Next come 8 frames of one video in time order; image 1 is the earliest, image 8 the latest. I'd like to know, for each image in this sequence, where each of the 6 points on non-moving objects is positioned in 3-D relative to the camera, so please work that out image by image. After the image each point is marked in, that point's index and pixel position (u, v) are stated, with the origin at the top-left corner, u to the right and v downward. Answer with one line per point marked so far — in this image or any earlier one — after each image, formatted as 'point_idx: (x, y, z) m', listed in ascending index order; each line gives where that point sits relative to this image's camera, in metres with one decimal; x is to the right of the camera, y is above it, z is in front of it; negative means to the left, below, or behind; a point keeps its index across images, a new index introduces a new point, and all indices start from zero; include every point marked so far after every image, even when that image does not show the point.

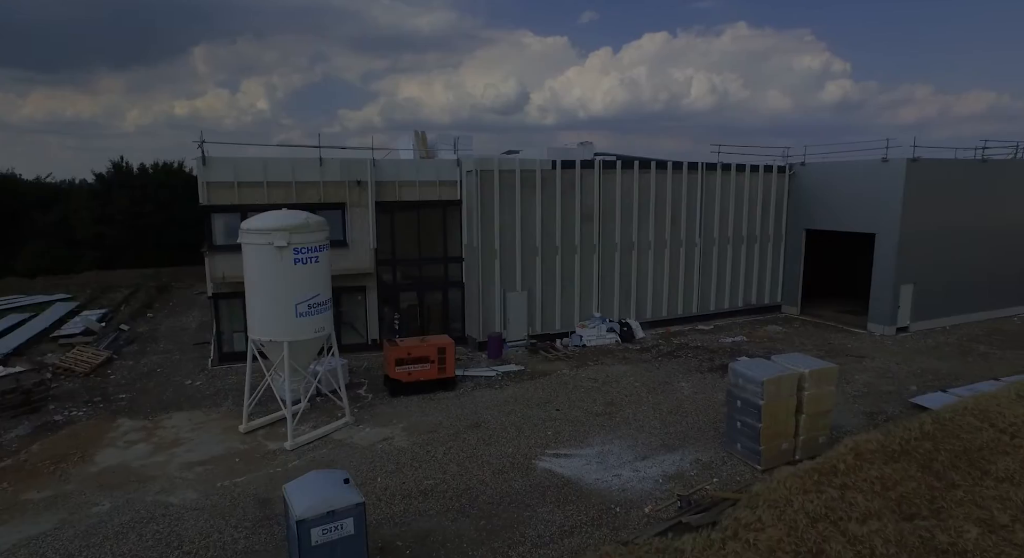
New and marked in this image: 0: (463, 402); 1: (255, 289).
0: (-1.0, -2.7, +13.5) m
1: (-4.6, -0.2, +11.2) m
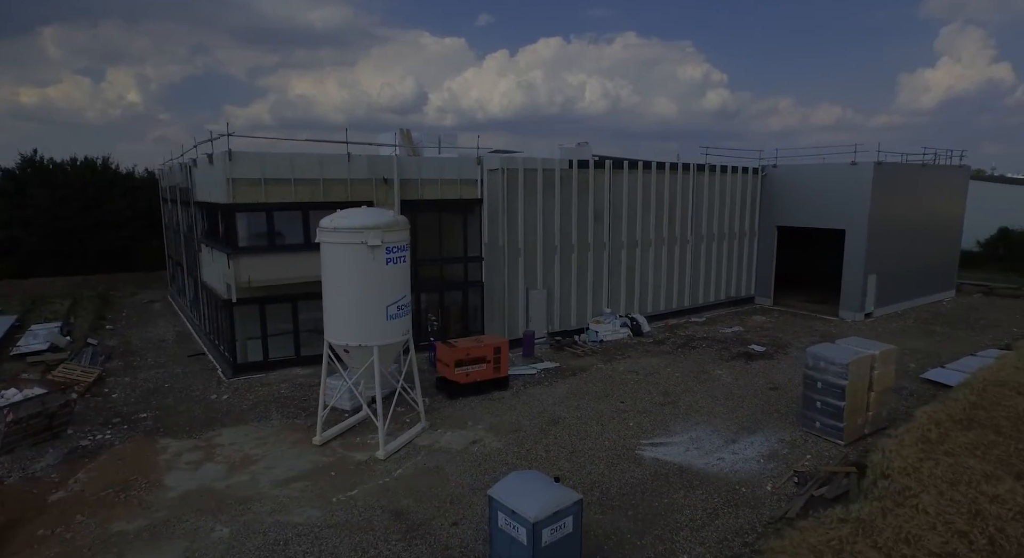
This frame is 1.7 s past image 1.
0: (+0.3, -2.7, +13.5) m
1: (-2.8, -0.2, +10.6) m
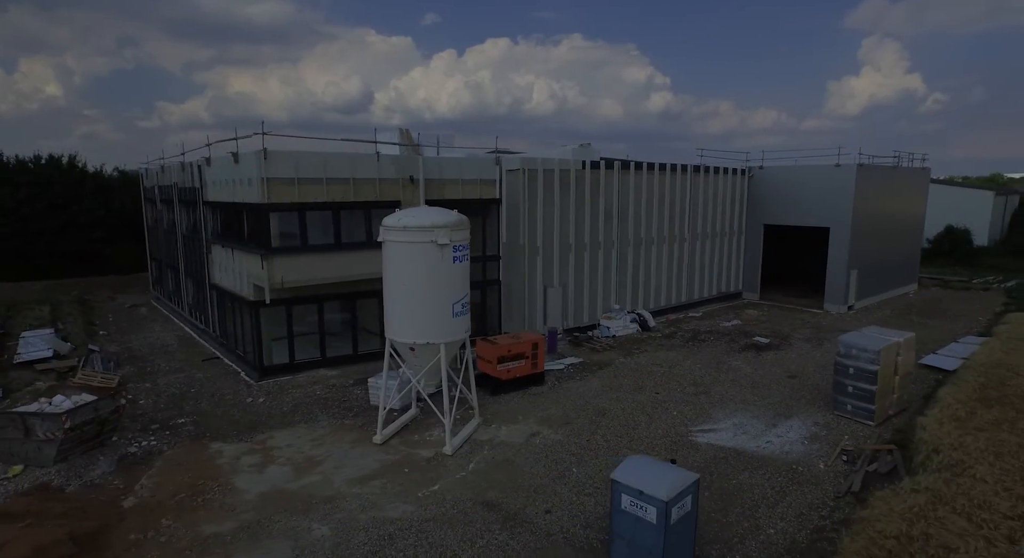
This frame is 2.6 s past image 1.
0: (+1.2, -2.6, +13.9) m
1: (-1.7, -0.2, +10.7) m
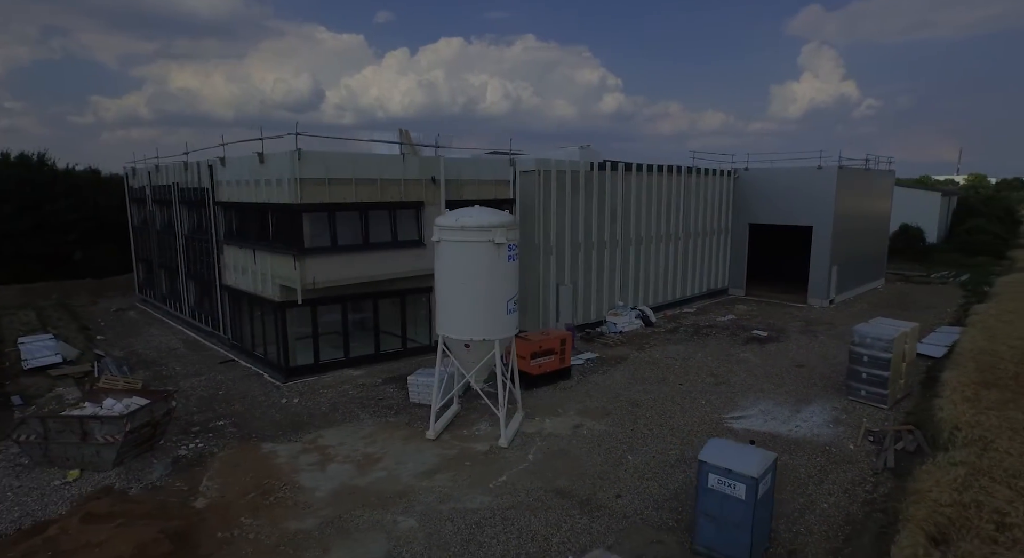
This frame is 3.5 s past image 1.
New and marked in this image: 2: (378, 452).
0: (+1.9, -2.6, +14.4) m
1: (-0.8, -0.2, +11.1) m
2: (-2.4, -3.1, +11.2) m
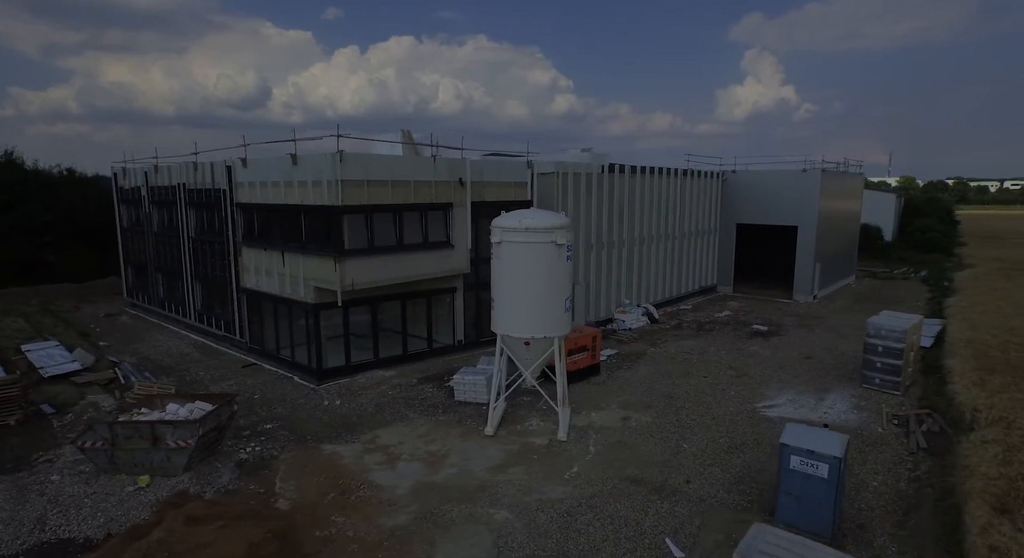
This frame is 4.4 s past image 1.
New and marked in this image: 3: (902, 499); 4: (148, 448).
0: (+2.8, -2.5, +15.0) m
1: (+0.3, -0.2, +11.4) m
2: (-1.3, -3.2, +11.4) m
3: (+6.0, -3.4, +9.5) m
4: (-5.9, -2.7, +10.0) m
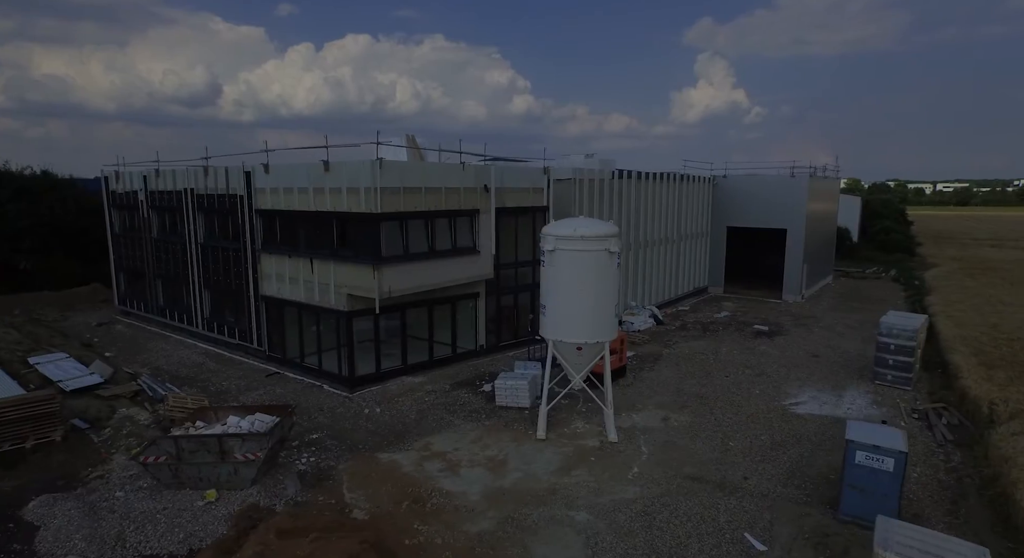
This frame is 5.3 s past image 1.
0: (+3.6, -2.6, +15.5) m
1: (+1.3, -0.3, +11.7) m
2: (-0.3, -3.3, +11.6) m
3: (+7.2, -3.5, +10.2) m
4: (-4.8, -2.9, +9.9) m
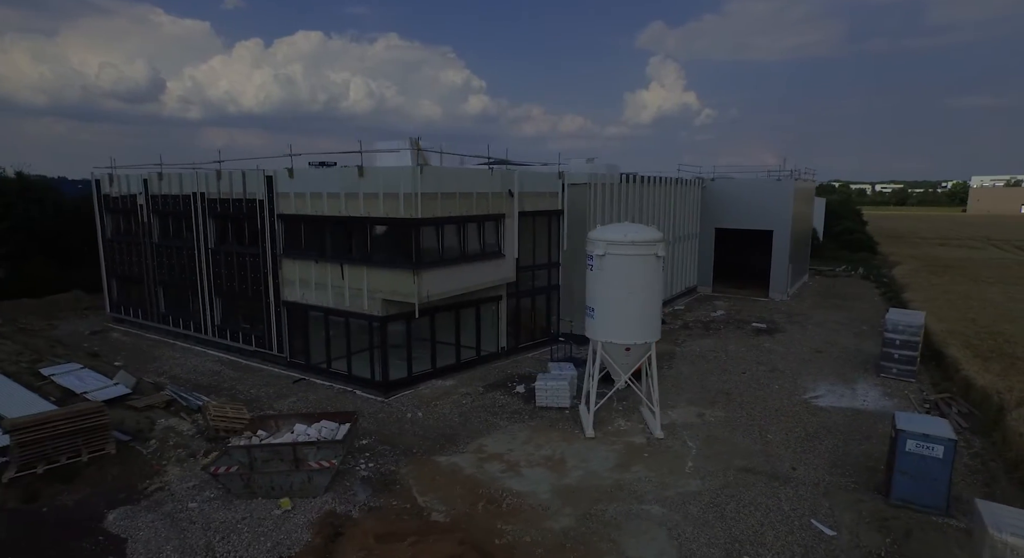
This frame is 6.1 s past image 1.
0: (+4.3, -2.7, +16.0) m
1: (+2.4, -0.3, +12.2) m
2: (+0.8, -3.4, +11.9) m
3: (+8.3, -3.5, +11.1) m
4: (-3.6, -3.1, +9.9) m
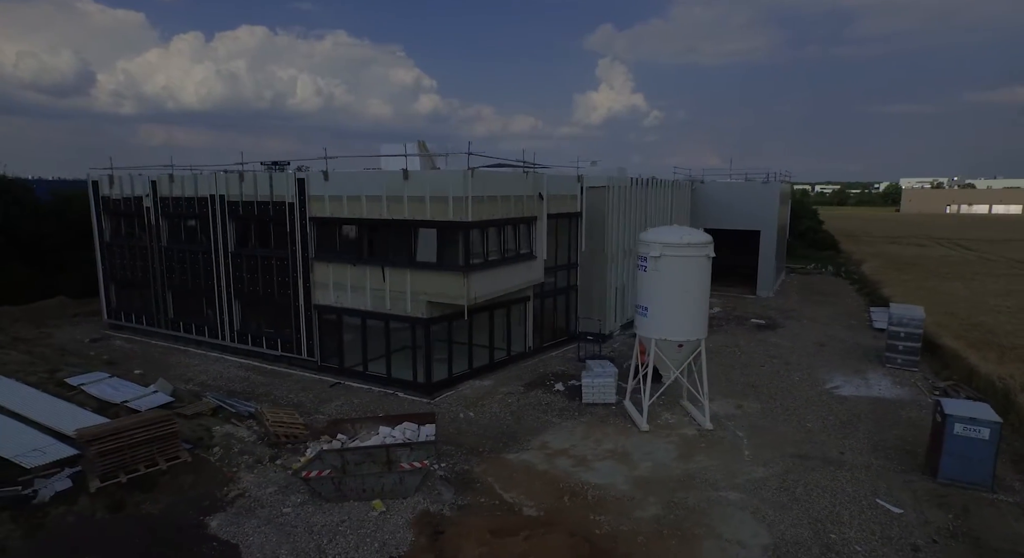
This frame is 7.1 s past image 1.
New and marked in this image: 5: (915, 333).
0: (+5.3, -2.6, +16.8) m
1: (+3.6, -0.3, +12.7) m
2: (+2.1, -3.4, +12.4) m
3: (+9.7, -3.4, +12.2) m
4: (-2.1, -3.1, +10.0) m
5: (+11.2, -1.5, +17.1) m
